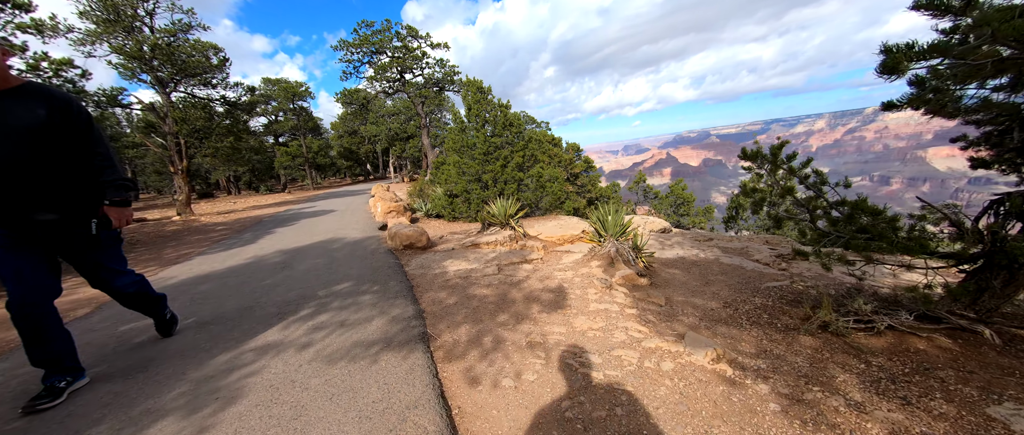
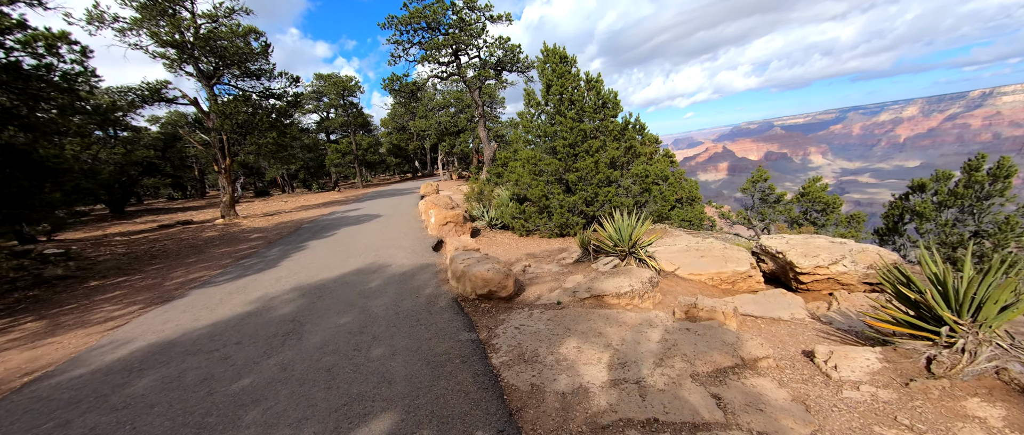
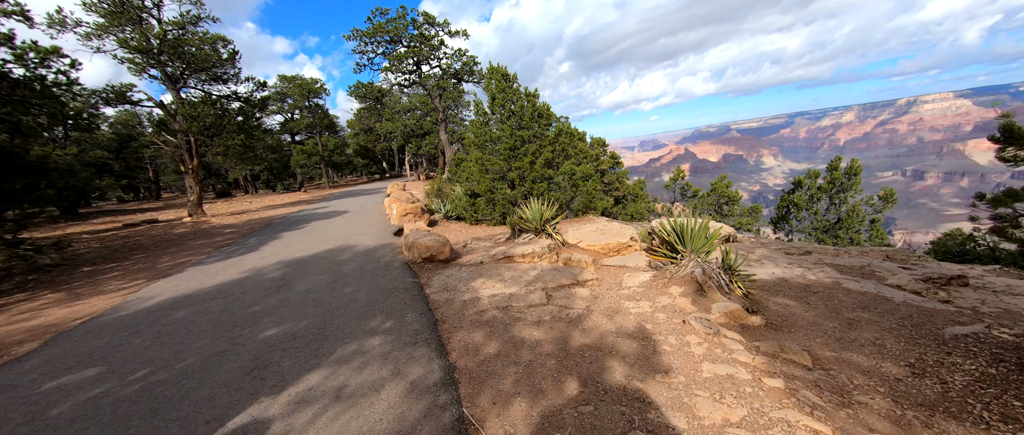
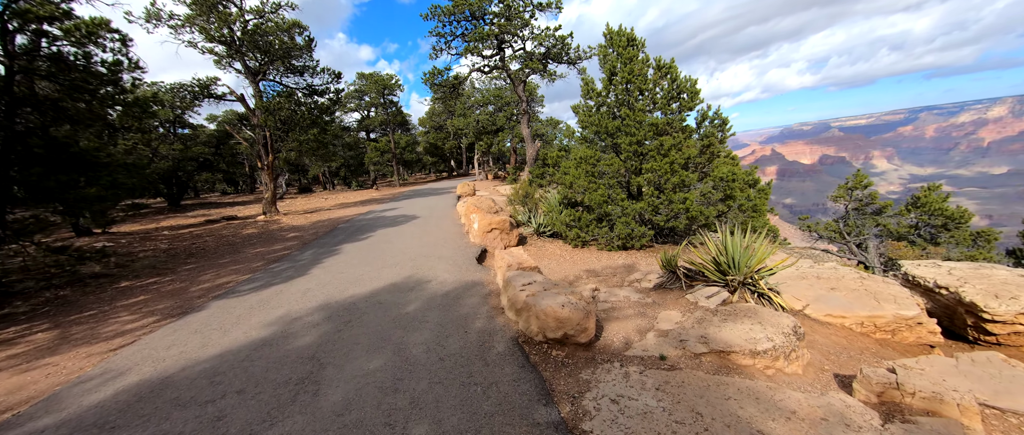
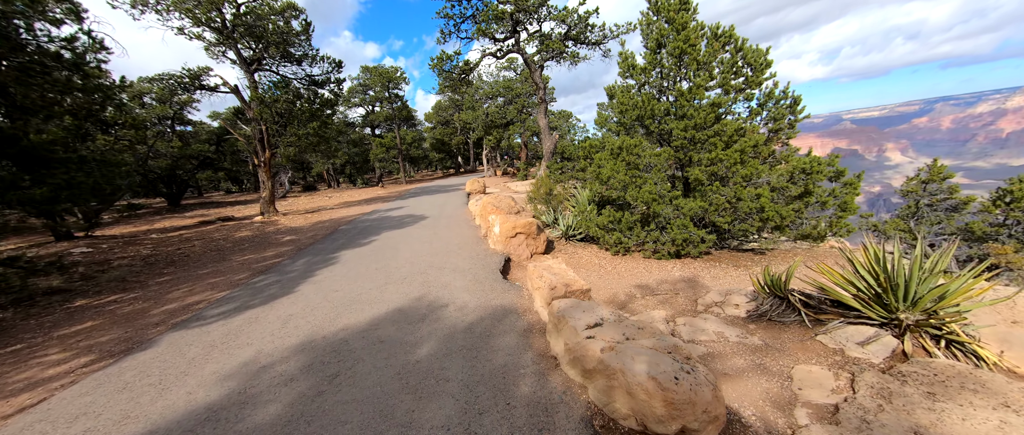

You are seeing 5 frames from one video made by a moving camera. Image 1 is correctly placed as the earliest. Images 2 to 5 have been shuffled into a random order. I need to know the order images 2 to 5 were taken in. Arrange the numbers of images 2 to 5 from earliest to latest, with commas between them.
3, 2, 4, 5
